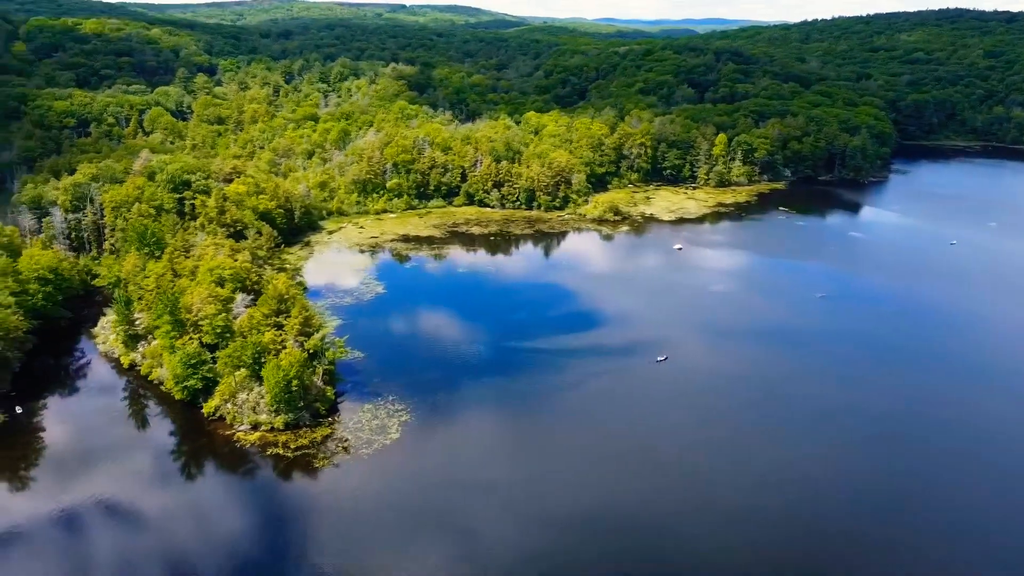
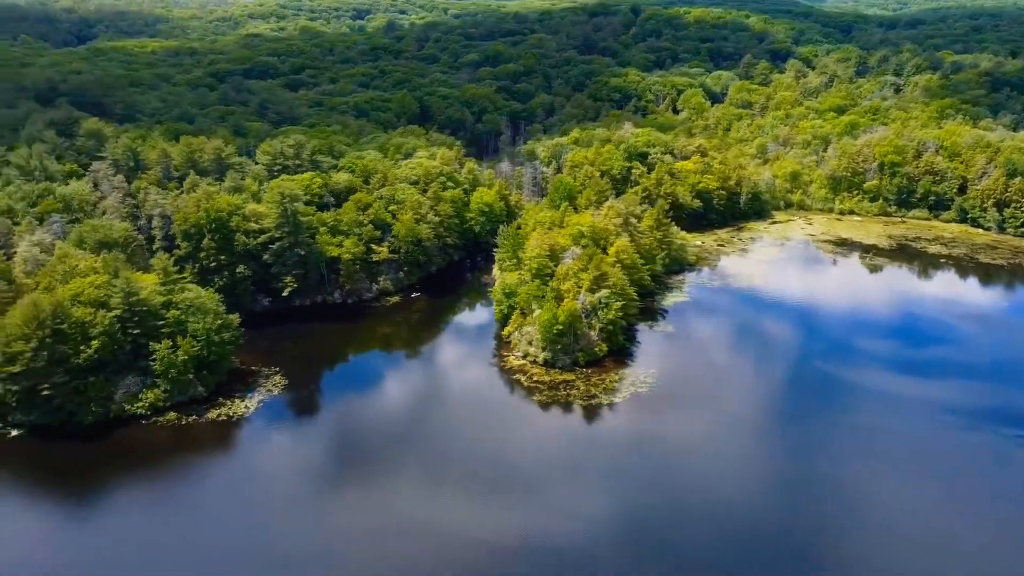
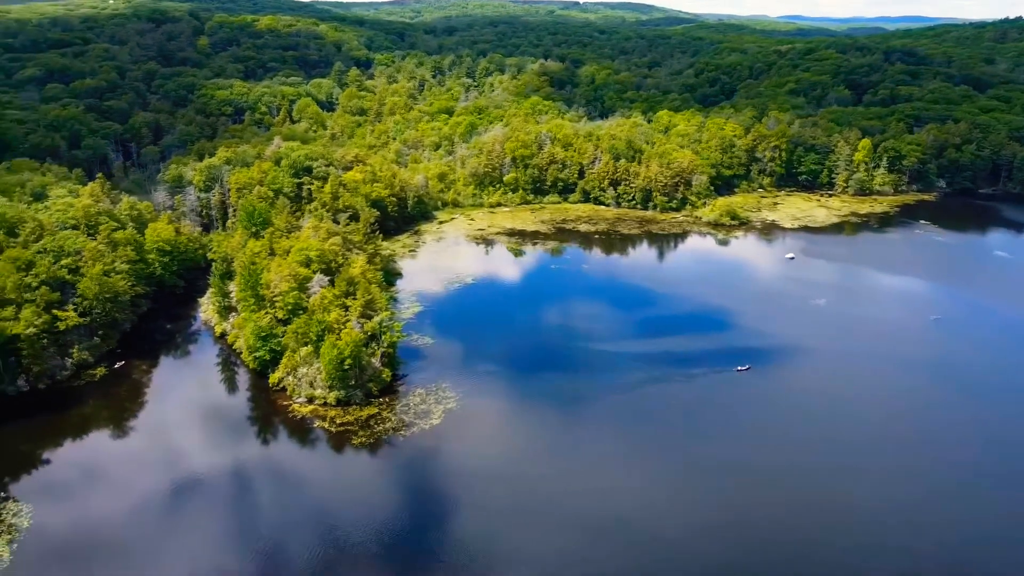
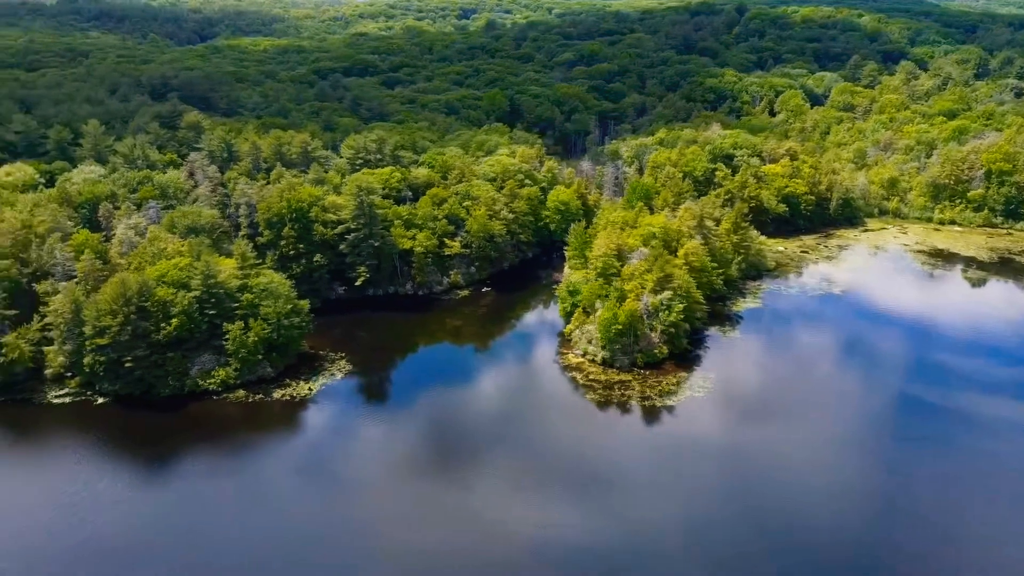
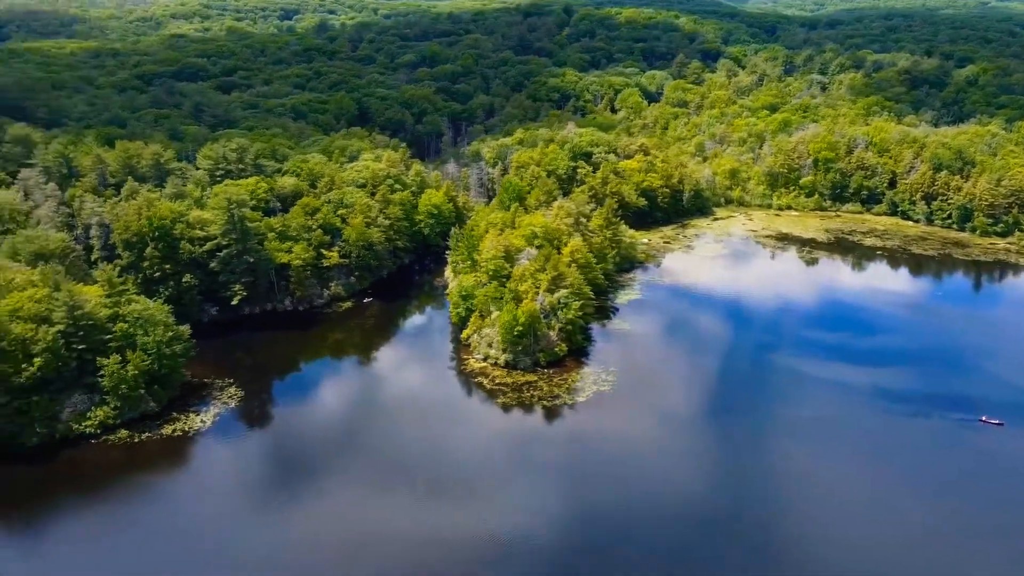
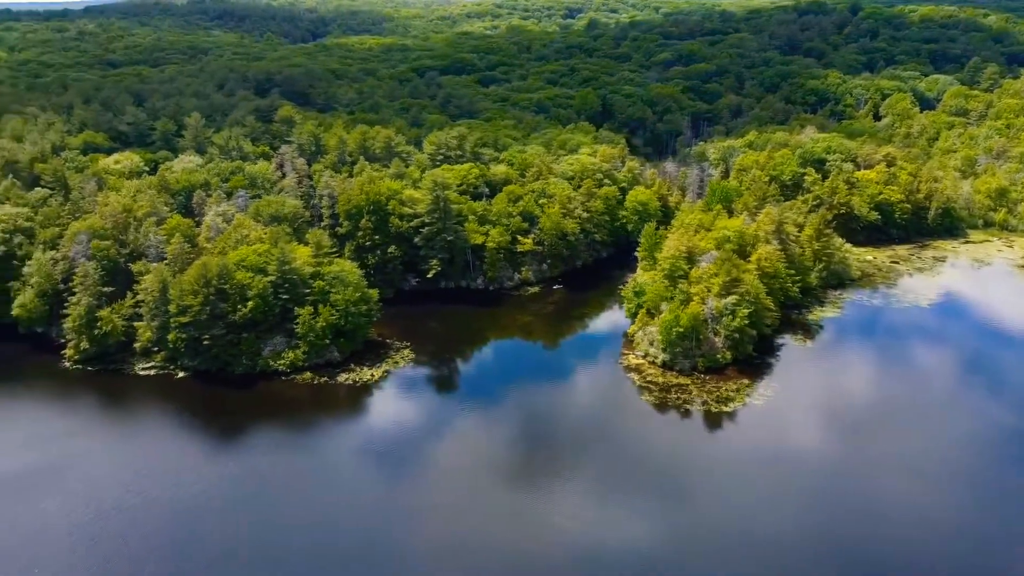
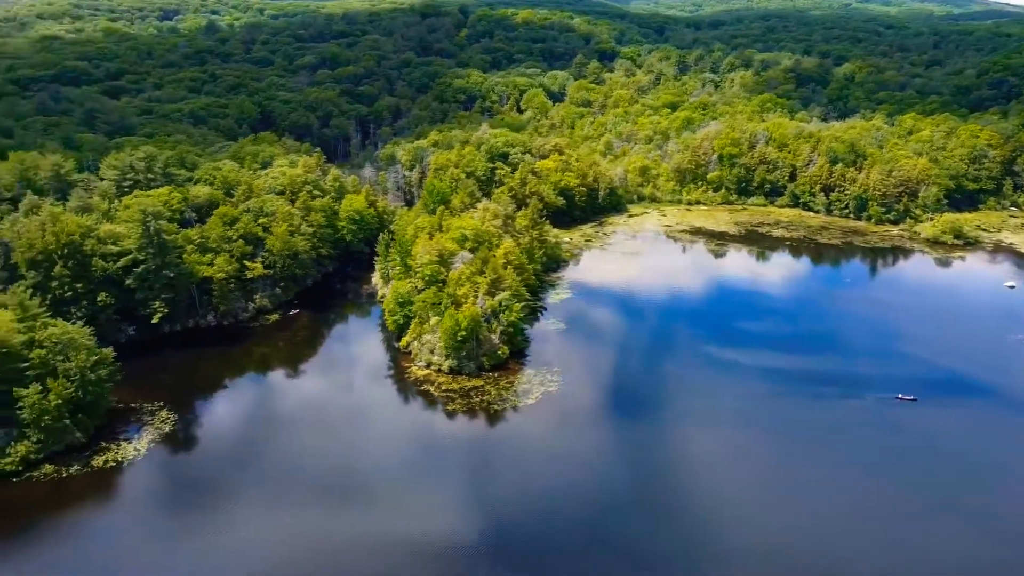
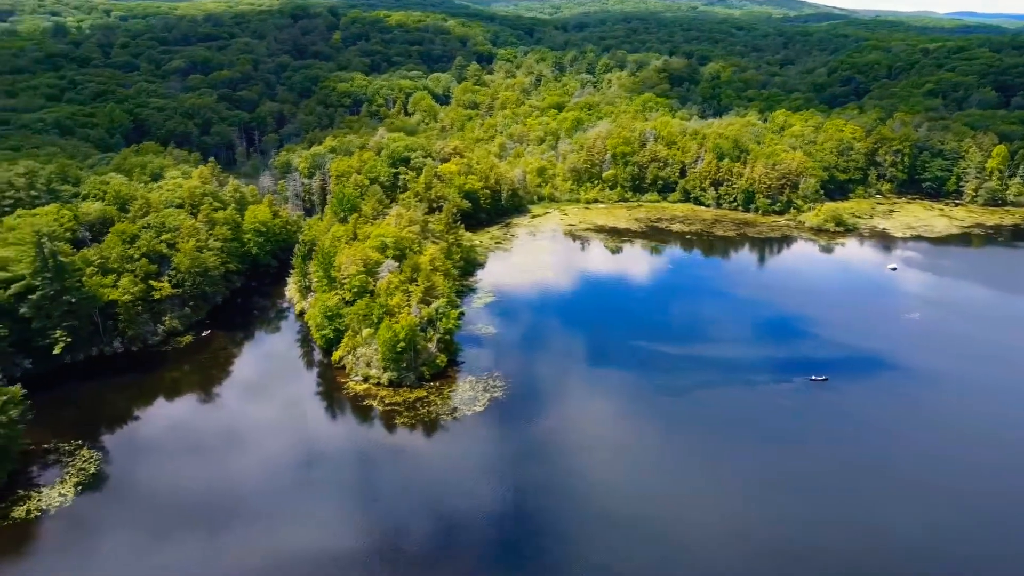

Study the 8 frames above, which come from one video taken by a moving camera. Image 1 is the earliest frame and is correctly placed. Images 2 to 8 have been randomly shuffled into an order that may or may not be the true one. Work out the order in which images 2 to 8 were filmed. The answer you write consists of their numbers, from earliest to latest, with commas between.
3, 8, 7, 5, 2, 4, 6
